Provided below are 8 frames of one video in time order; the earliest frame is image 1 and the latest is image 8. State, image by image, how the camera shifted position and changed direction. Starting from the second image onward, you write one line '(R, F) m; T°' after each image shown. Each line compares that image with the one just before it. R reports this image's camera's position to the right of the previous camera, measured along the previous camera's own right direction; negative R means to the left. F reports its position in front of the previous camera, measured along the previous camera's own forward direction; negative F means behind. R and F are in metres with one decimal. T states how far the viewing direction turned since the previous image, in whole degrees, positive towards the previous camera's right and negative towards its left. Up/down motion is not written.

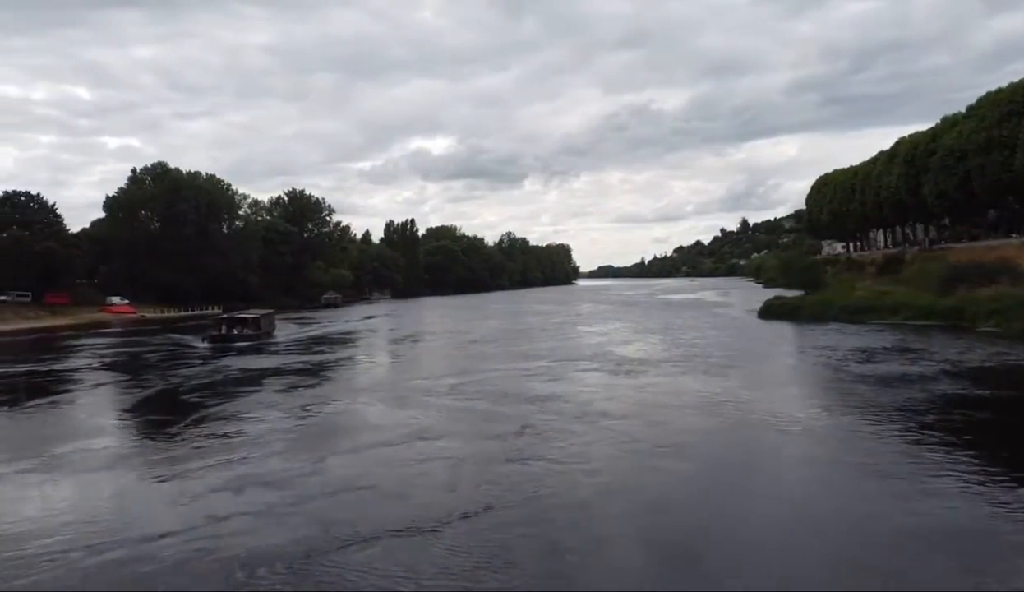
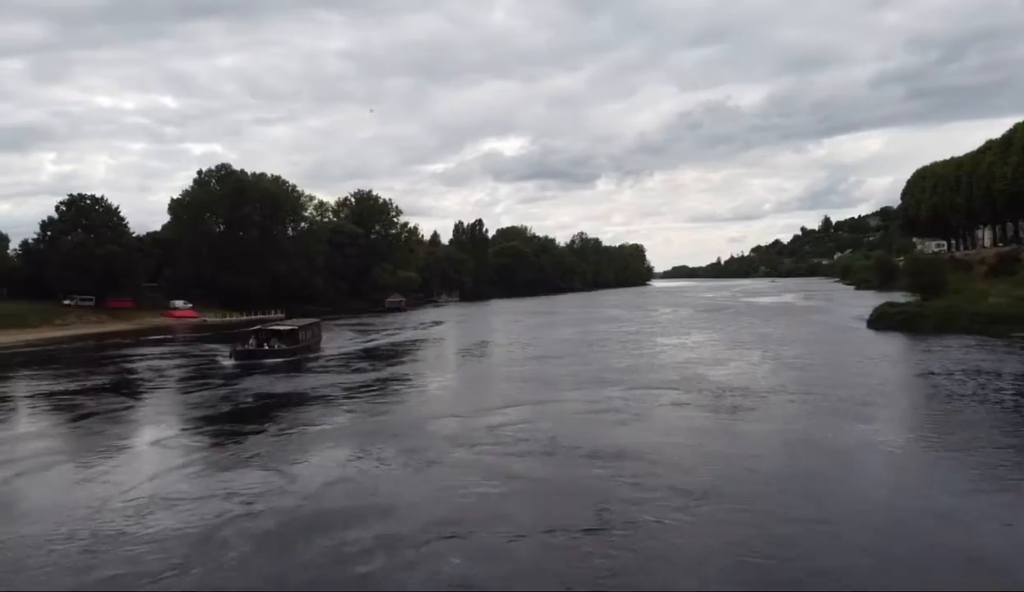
(+0.1, +6.4) m; -5°
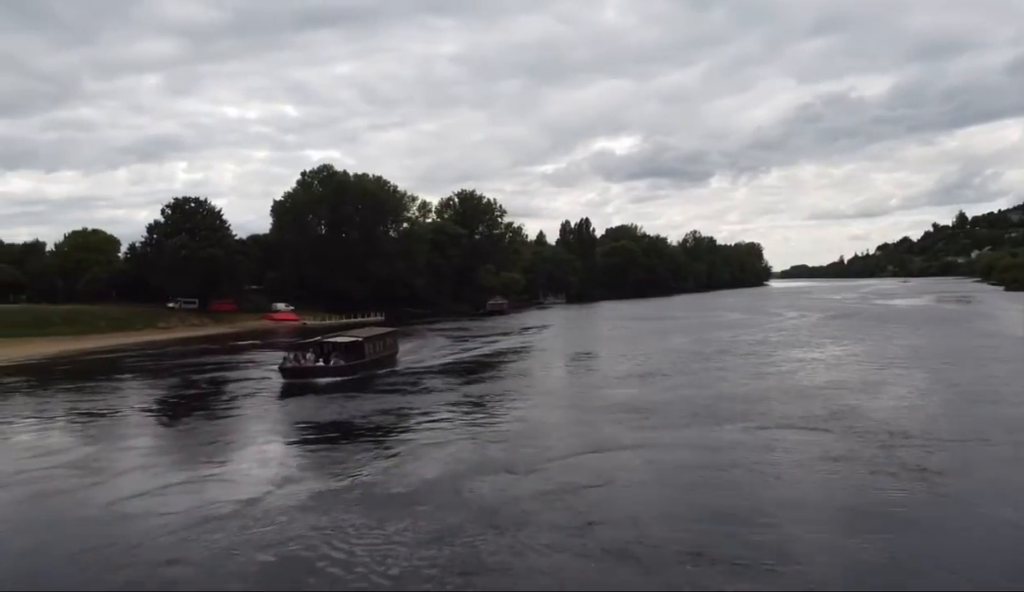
(+0.5, +6.3) m; -7°
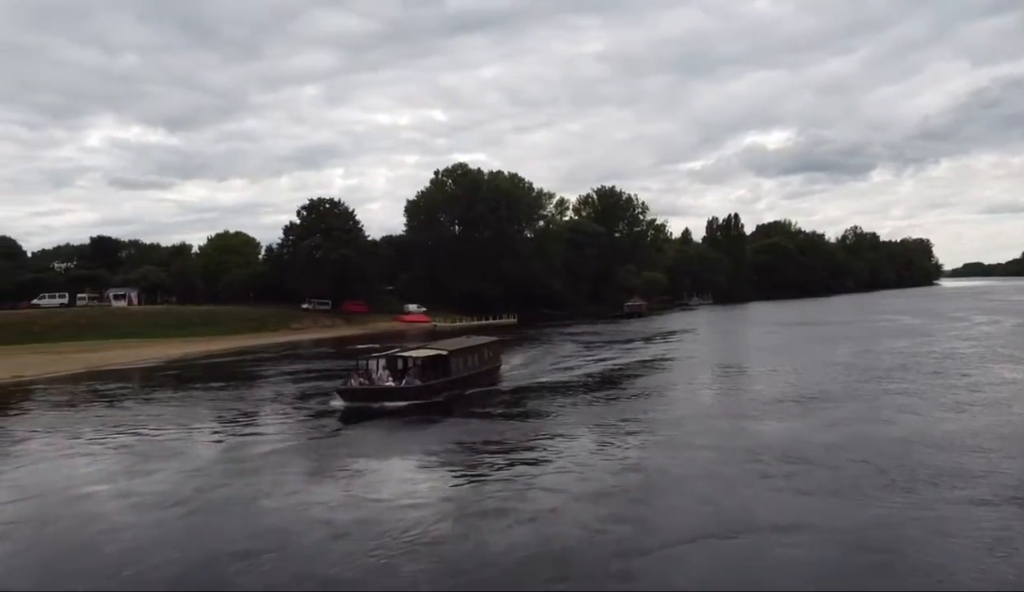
(+0.9, +6.2) m; -10°
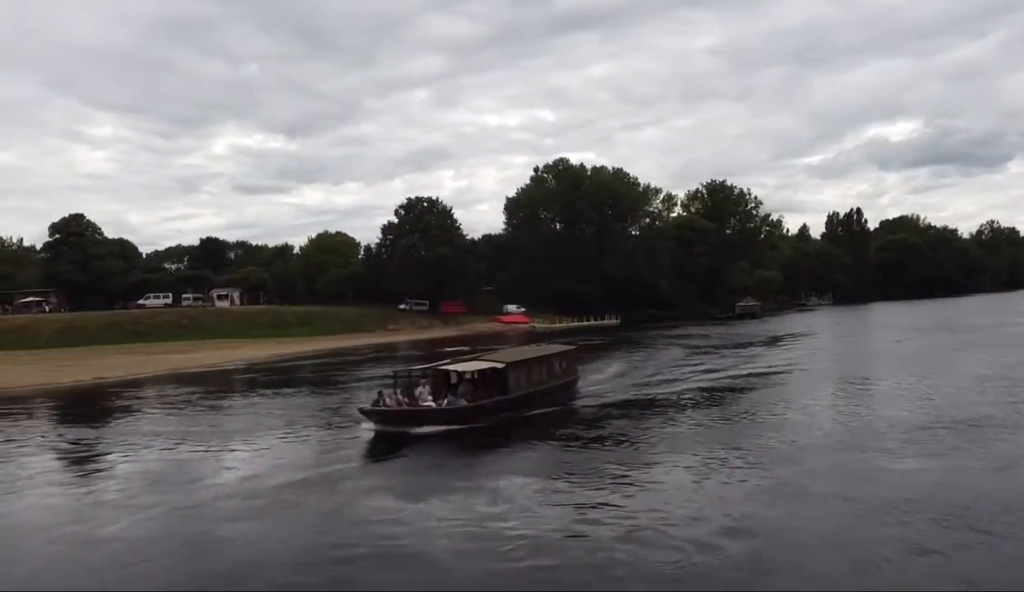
(+0.9, +4.5) m; -7°
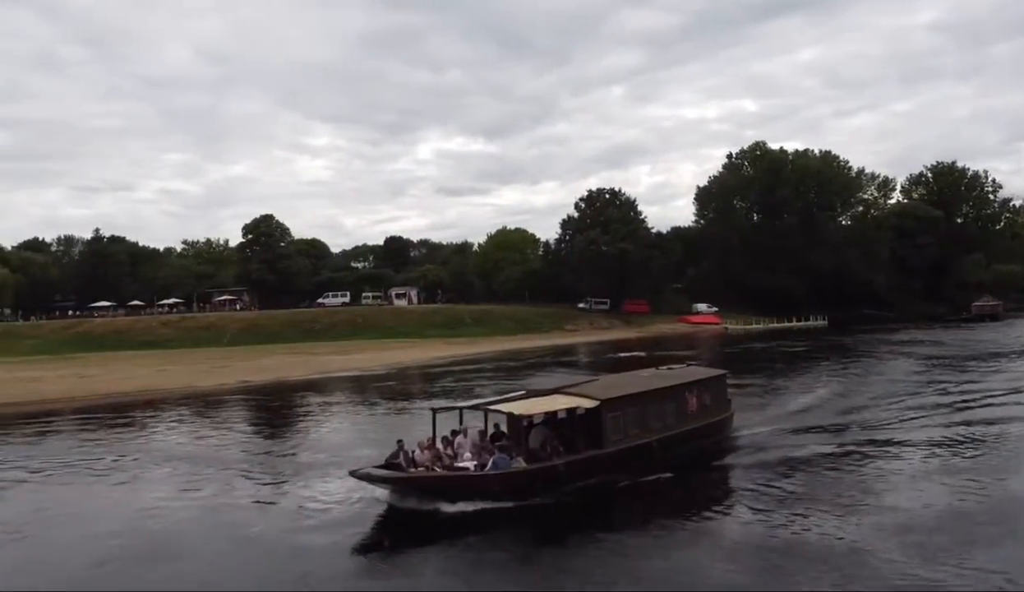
(+1.1, +7.6) m; -13°
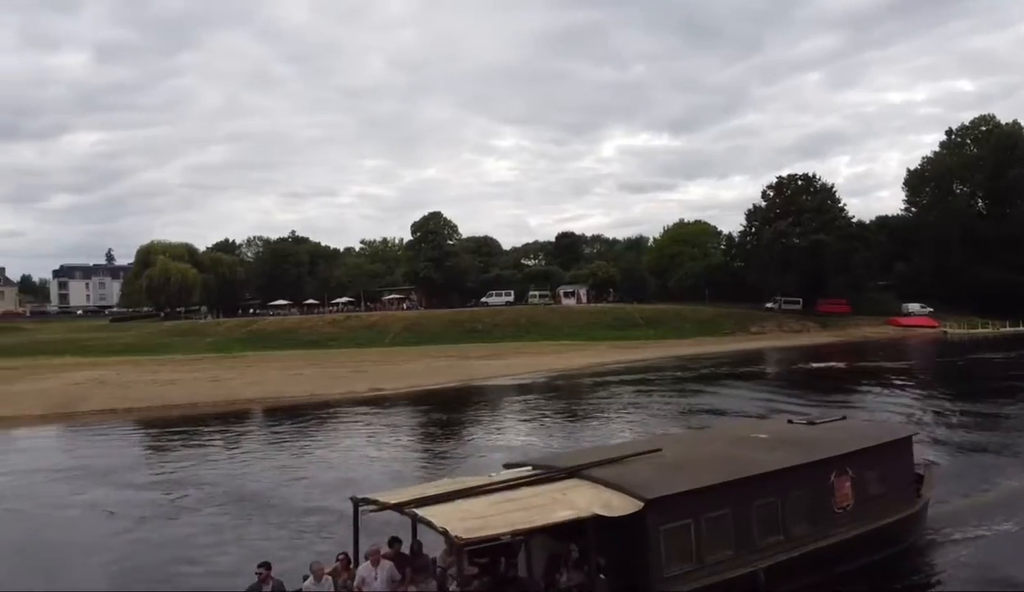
(+1.0, +7.1) m; -12°
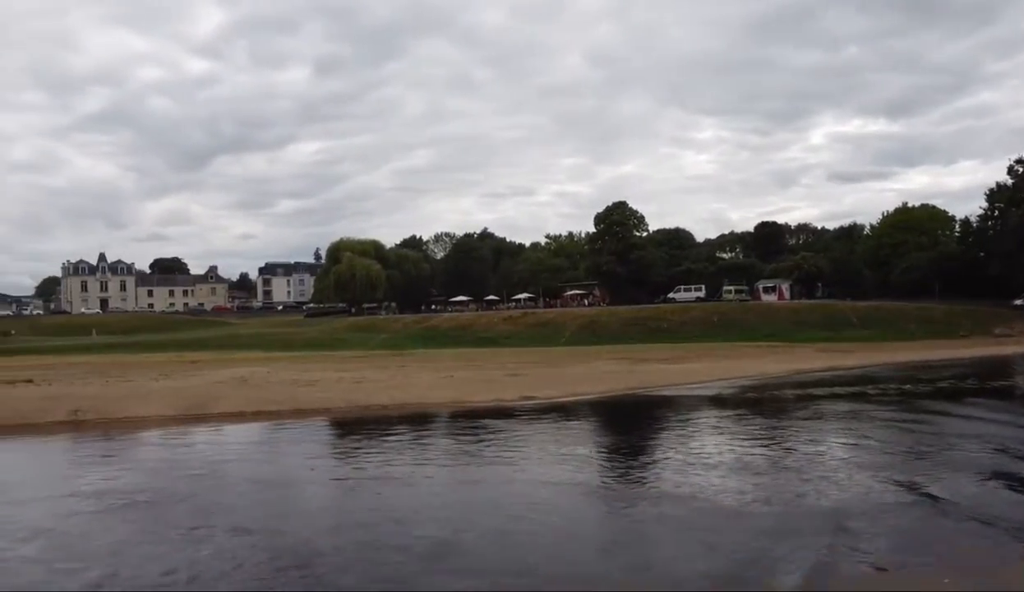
(+0.9, +7.2) m; -13°
